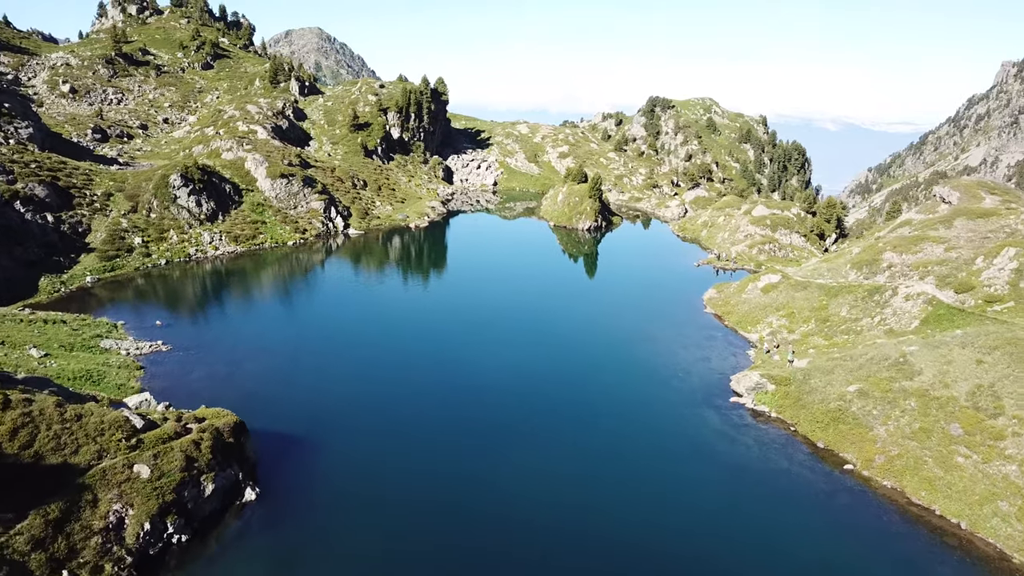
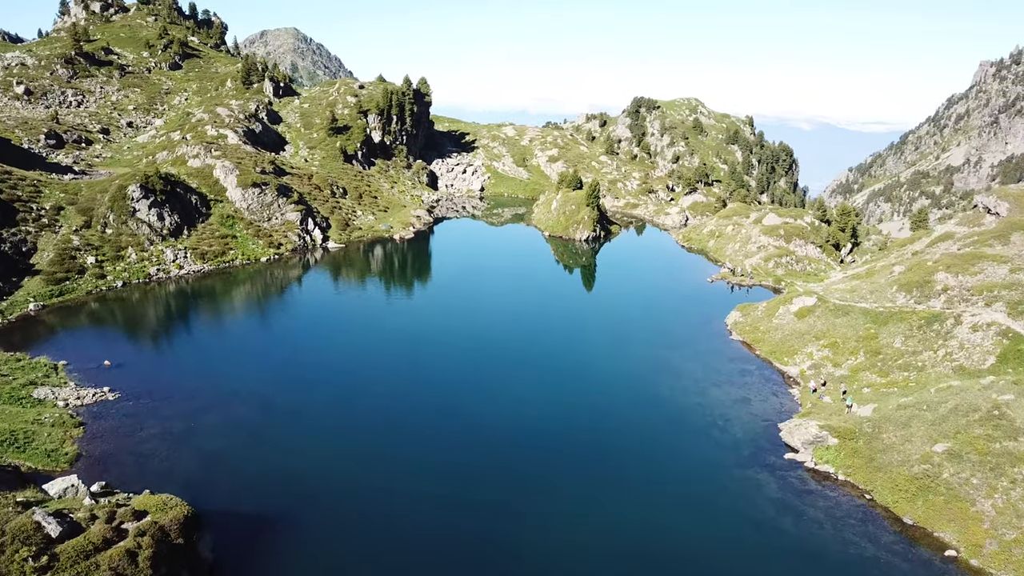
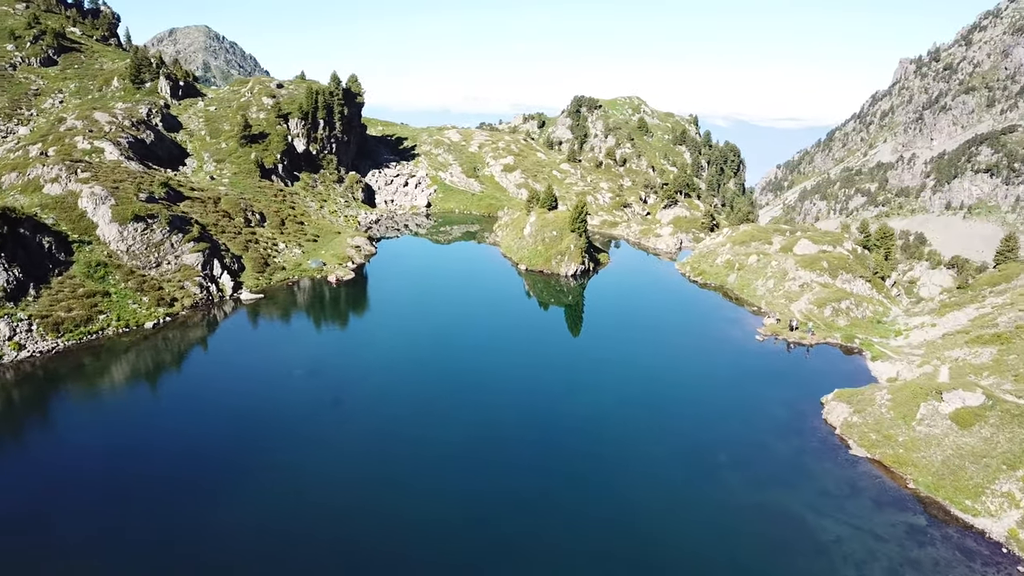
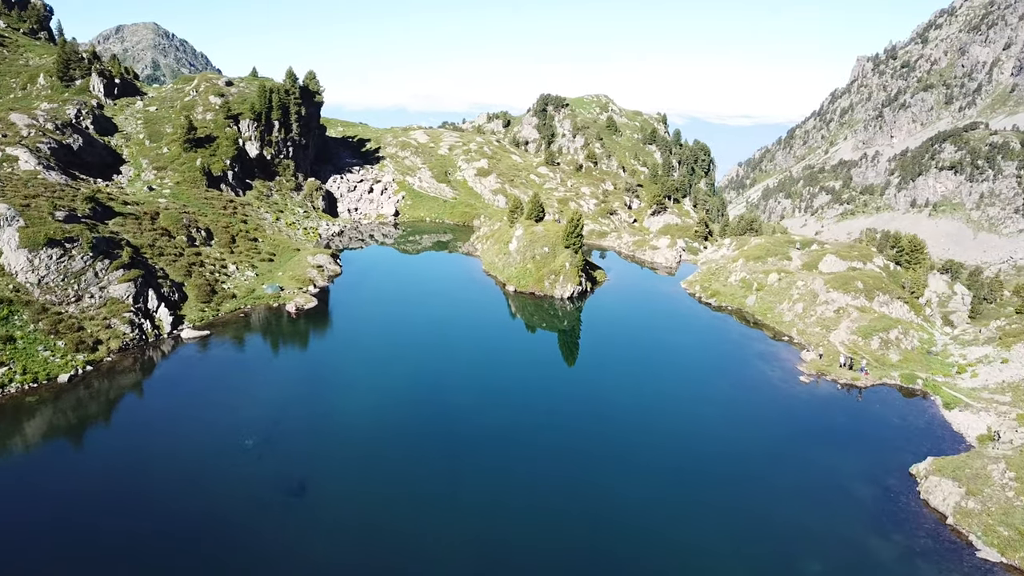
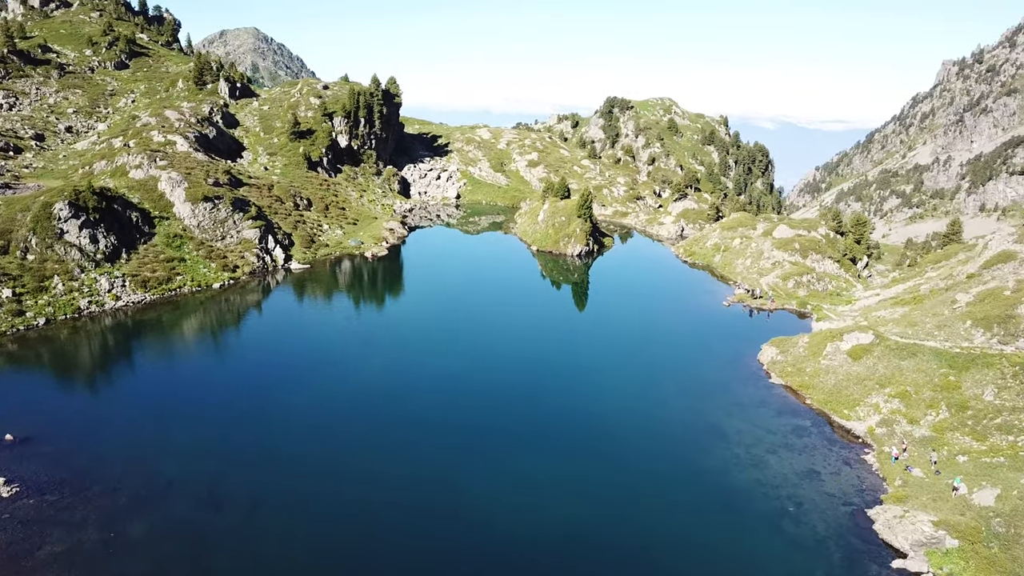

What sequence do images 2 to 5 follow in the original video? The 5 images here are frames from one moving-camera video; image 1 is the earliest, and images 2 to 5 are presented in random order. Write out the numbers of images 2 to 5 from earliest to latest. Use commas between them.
2, 5, 3, 4
